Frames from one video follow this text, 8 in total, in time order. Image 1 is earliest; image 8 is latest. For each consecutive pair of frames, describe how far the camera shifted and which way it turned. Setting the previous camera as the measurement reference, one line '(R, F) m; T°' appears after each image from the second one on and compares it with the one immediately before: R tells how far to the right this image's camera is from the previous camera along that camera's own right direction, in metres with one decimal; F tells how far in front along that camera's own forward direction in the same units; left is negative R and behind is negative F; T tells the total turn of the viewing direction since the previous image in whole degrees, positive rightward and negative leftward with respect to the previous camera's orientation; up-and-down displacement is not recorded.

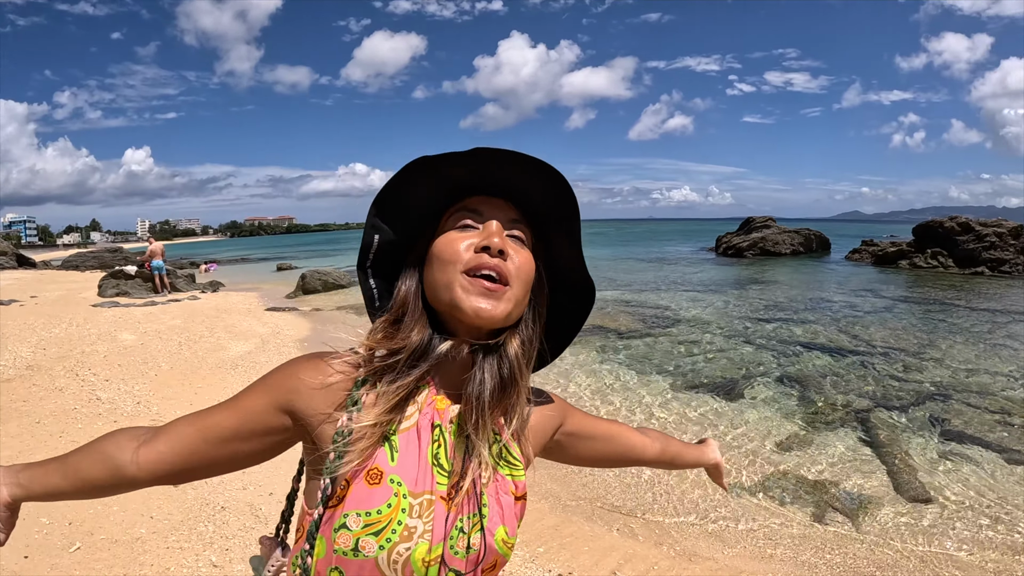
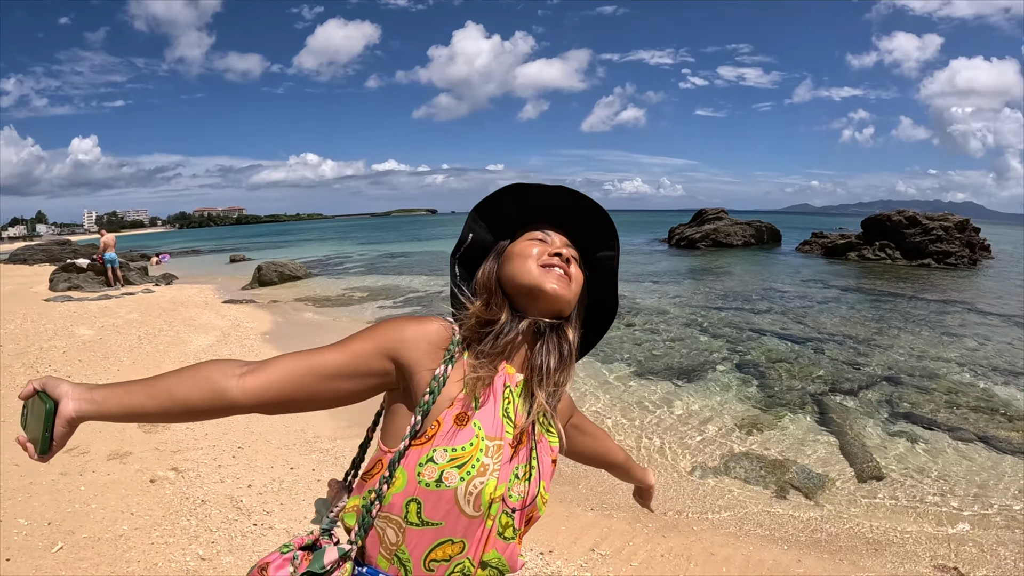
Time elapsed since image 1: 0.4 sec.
(-0.2, -0.2) m; +4°
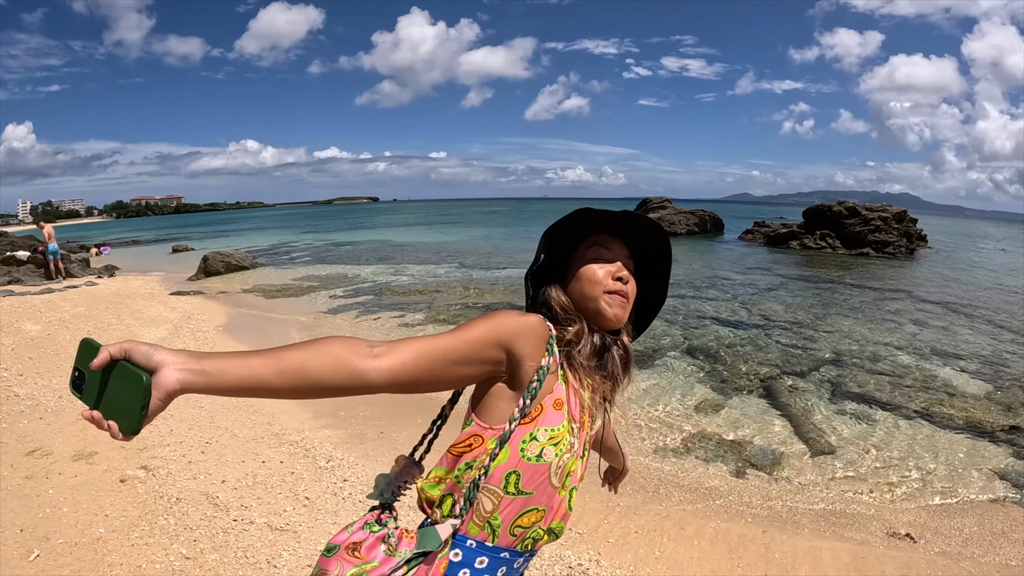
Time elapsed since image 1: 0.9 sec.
(-0.2, -0.1) m; +4°
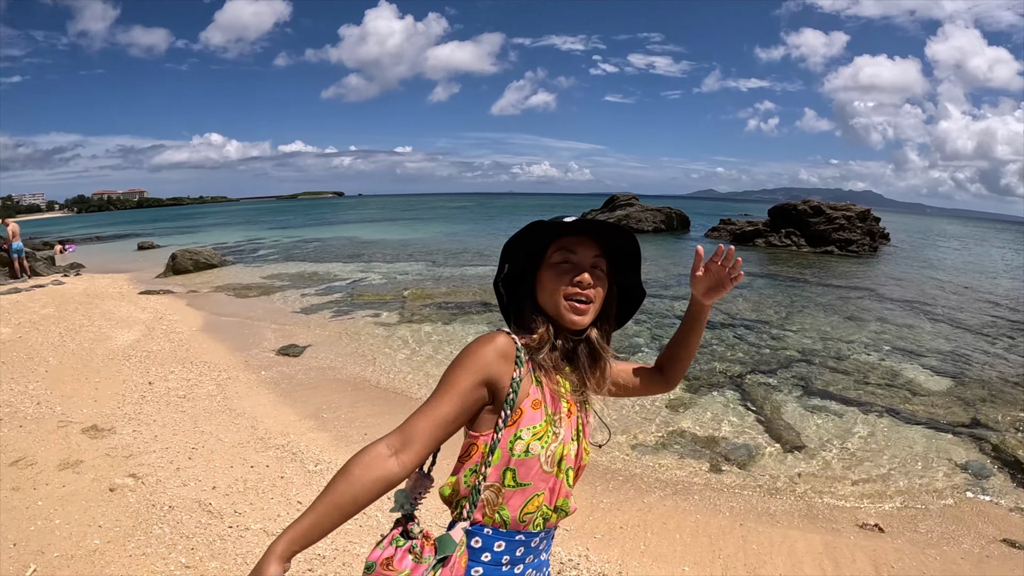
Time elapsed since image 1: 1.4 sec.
(-0.1, -0.1) m; +2°
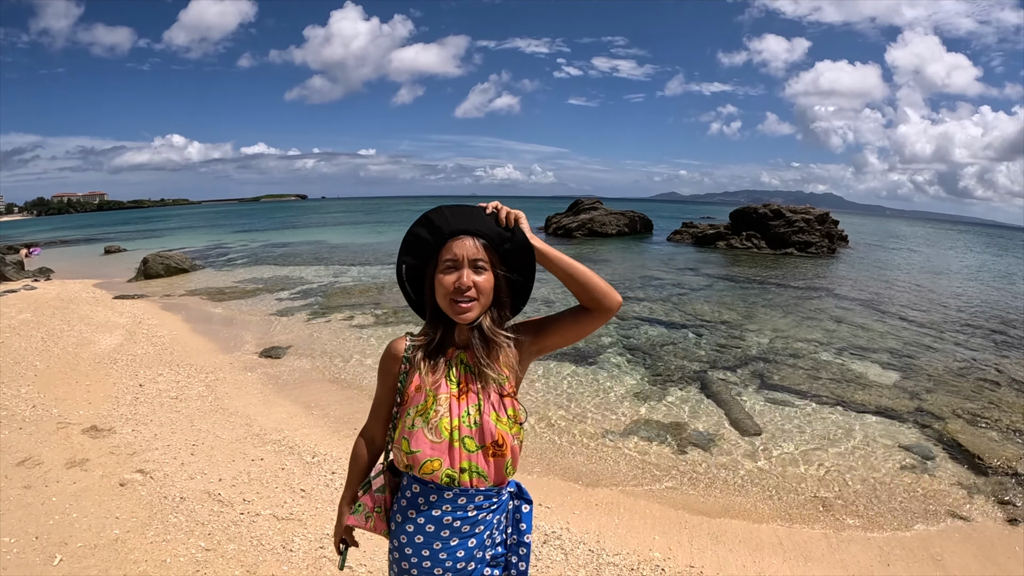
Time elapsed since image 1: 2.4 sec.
(-0.1, -0.5) m; +3°
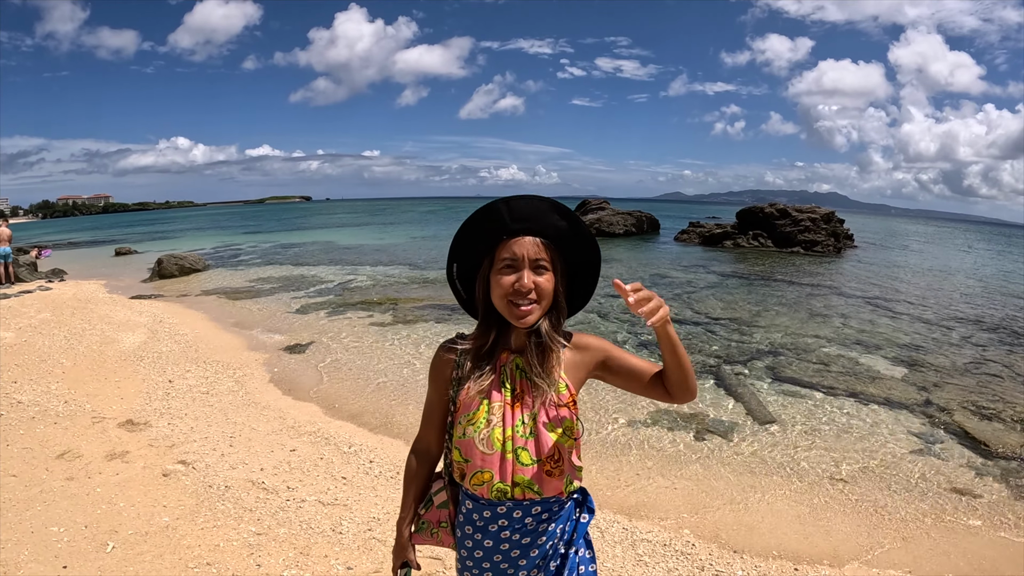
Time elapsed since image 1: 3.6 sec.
(-0.4, -0.1) m; 0°
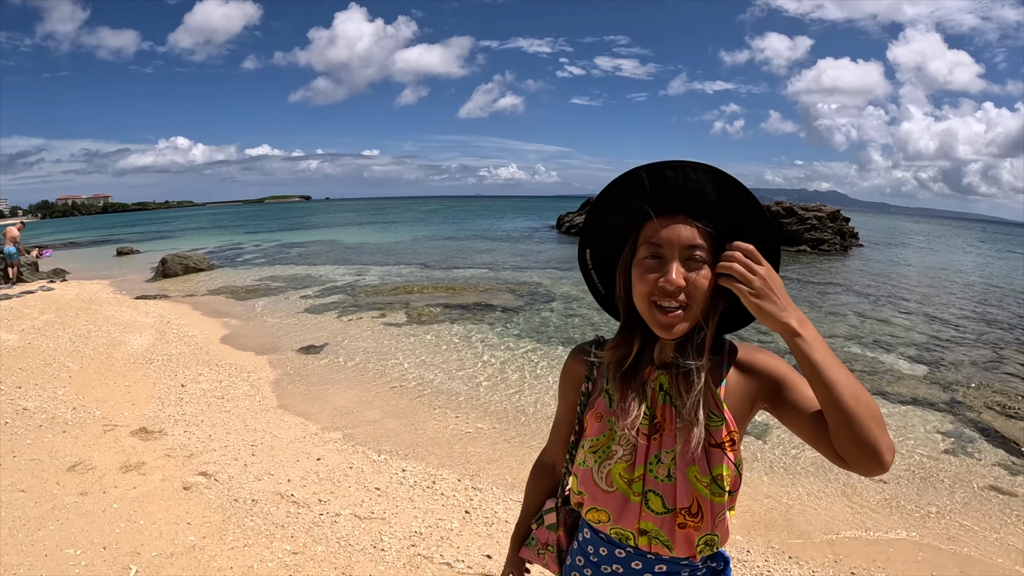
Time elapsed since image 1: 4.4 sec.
(-0.5, +0.4) m; 0°
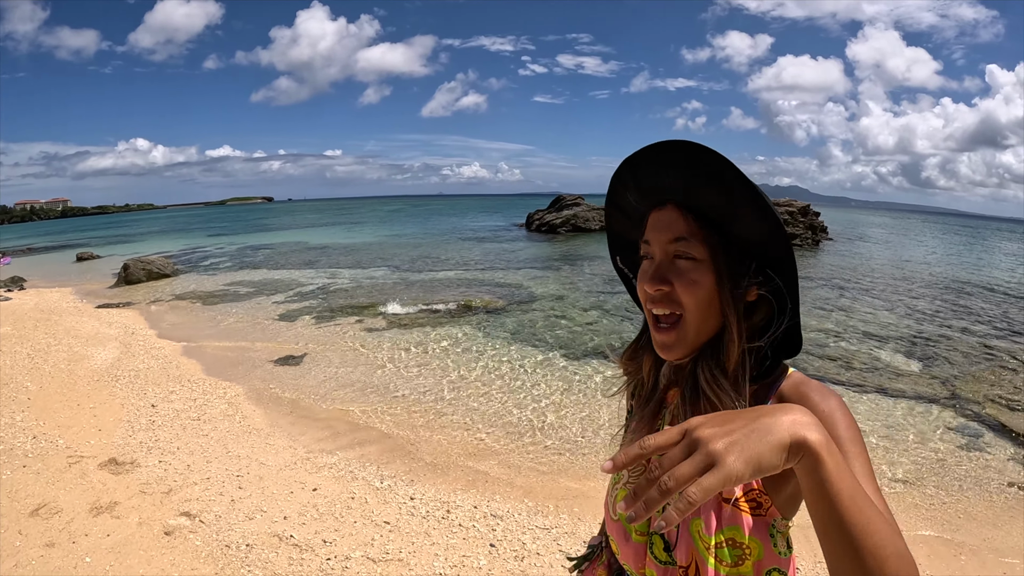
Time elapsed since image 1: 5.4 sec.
(-0.5, +0.6) m; +2°
